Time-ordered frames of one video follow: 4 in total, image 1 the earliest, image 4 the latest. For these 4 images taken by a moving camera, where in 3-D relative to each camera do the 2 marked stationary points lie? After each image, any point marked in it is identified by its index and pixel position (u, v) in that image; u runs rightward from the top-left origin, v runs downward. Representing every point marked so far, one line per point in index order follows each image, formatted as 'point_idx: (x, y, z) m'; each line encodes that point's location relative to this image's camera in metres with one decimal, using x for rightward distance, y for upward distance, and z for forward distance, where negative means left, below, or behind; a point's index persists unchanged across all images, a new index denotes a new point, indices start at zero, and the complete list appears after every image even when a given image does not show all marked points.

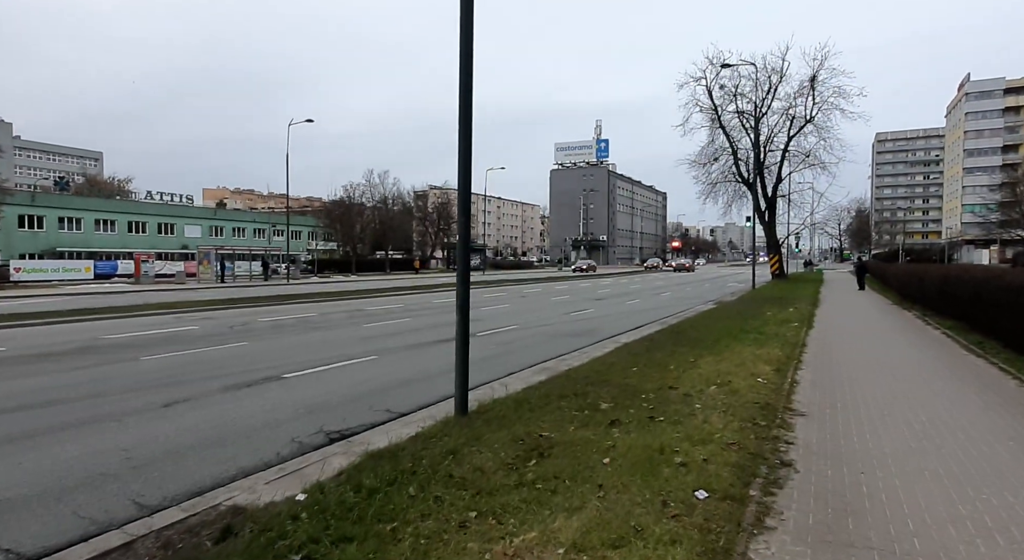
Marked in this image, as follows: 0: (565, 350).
0: (+1.1, -1.4, +11.9) m
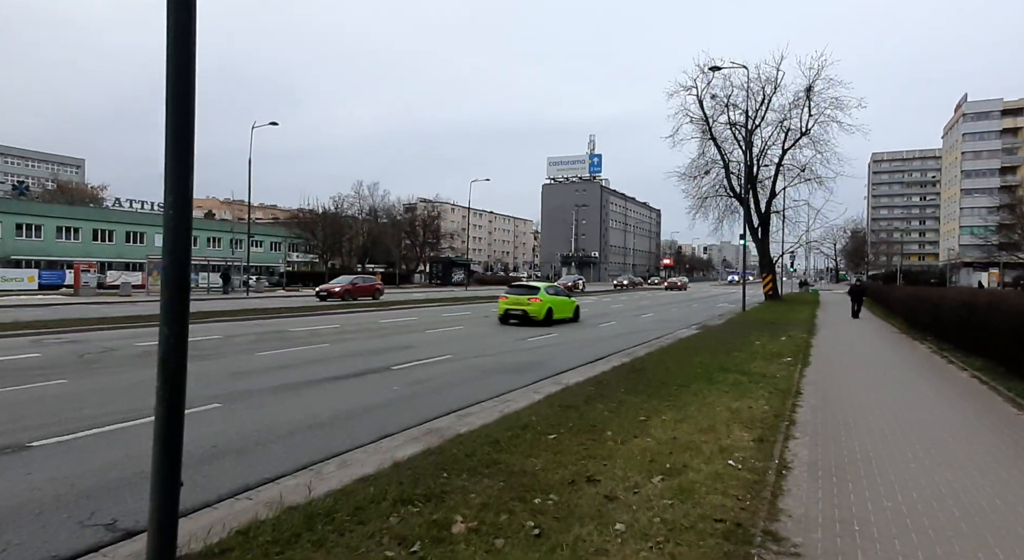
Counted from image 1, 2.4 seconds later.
0: (-0.4, -1.7, +9.0) m
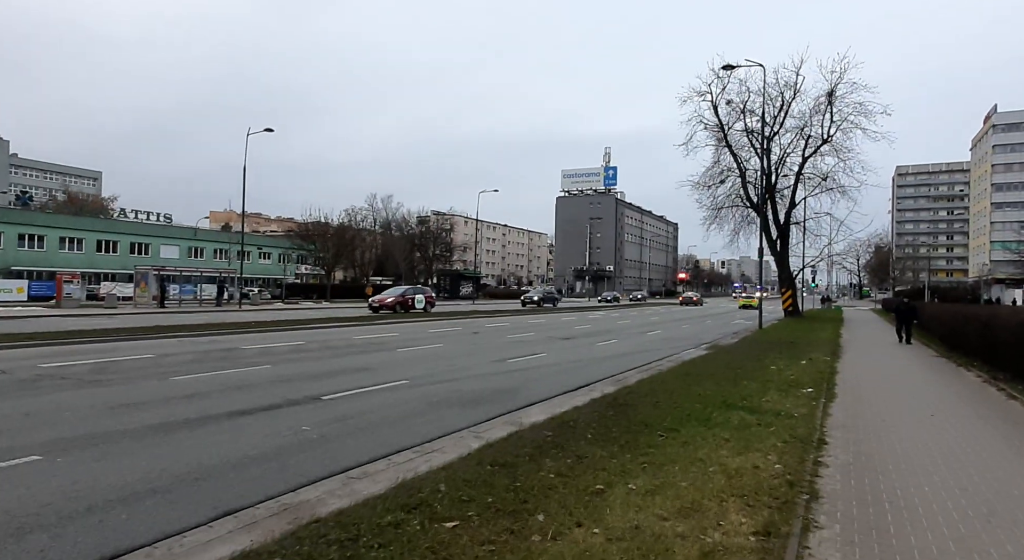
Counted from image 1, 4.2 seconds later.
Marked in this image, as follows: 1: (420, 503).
0: (-1.1, -1.9, +6.9) m
1: (-0.7, -1.7, +4.6) m
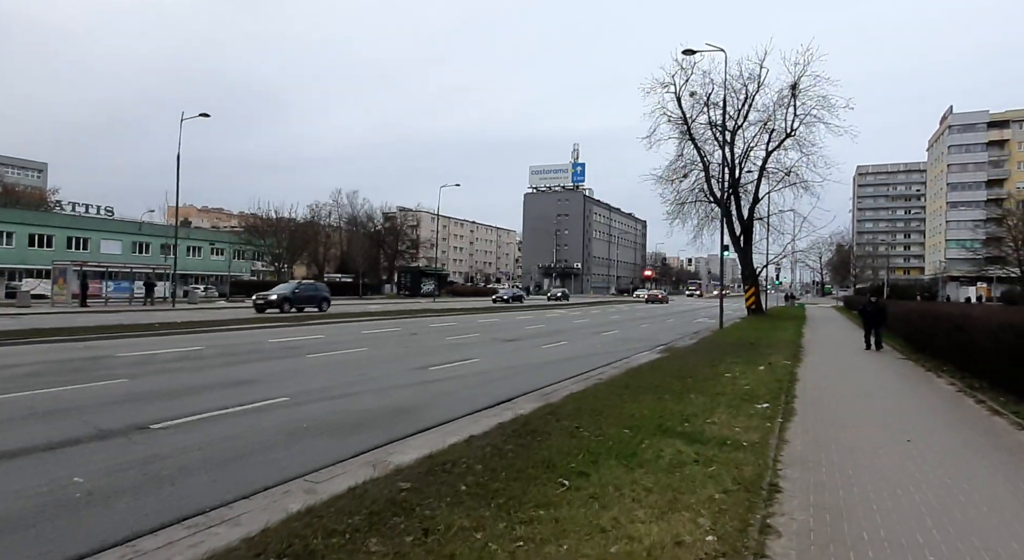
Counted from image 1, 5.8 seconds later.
0: (-2.4, -1.8, +4.9) m
1: (-1.9, -1.7, +2.6) m
